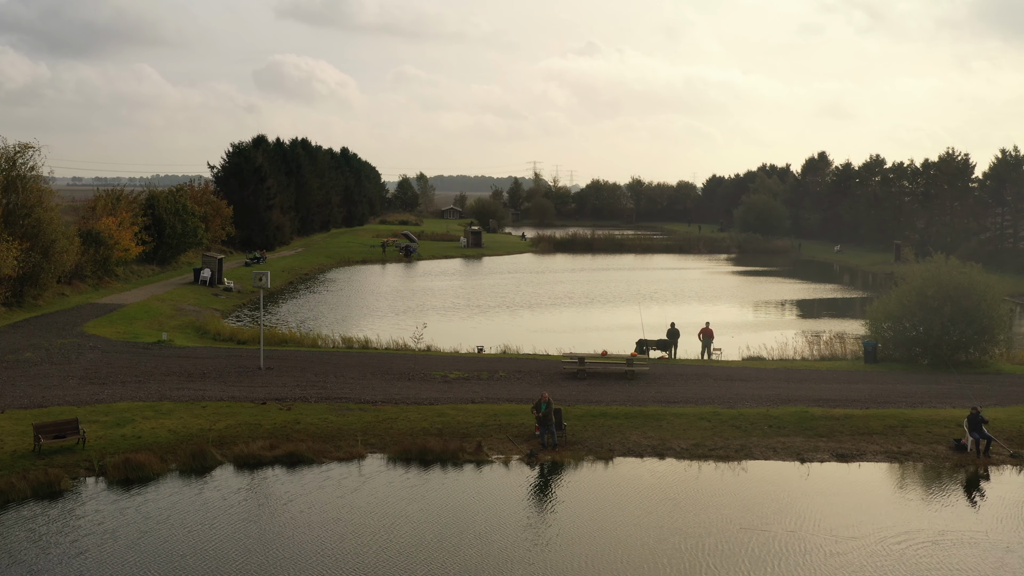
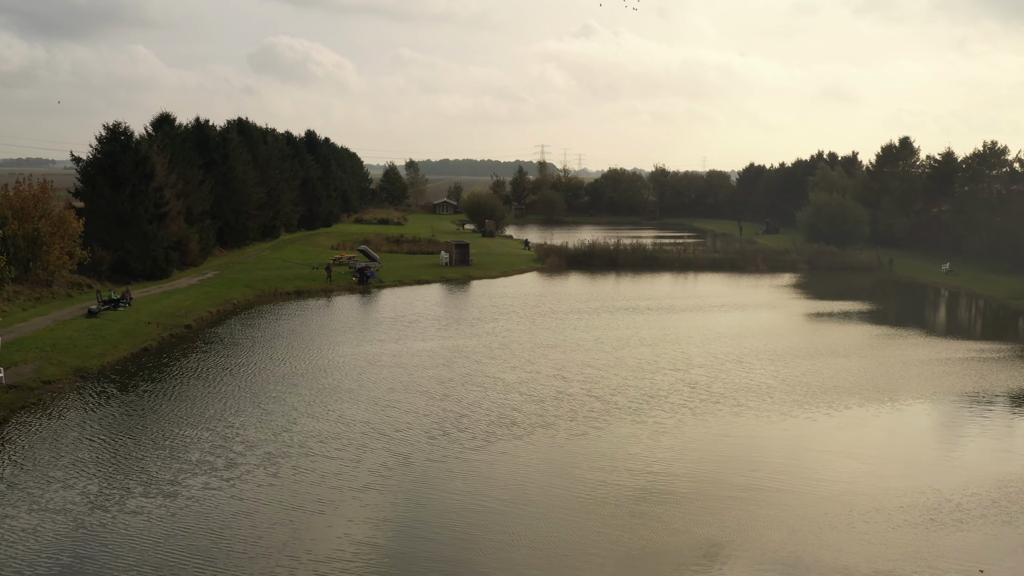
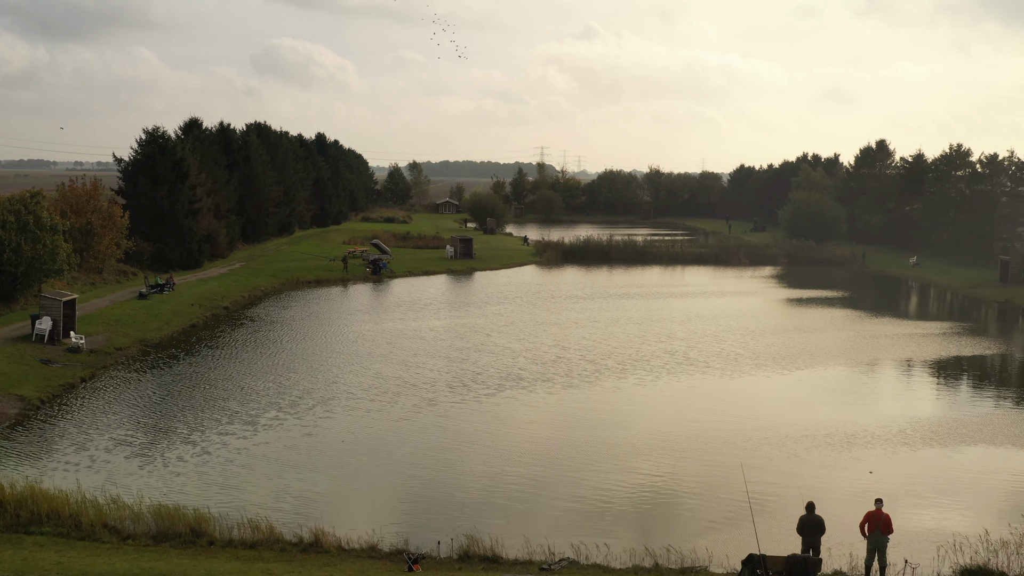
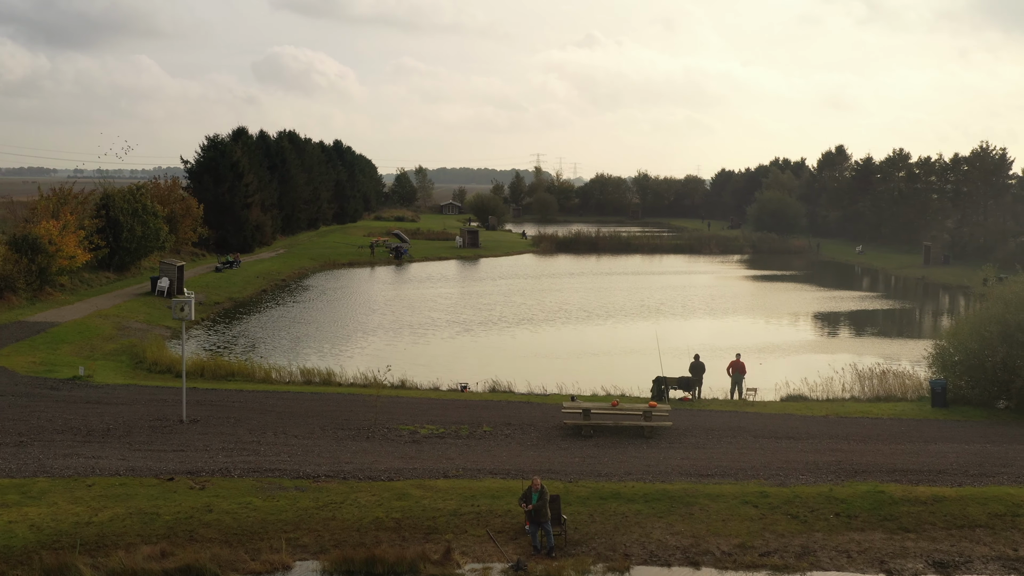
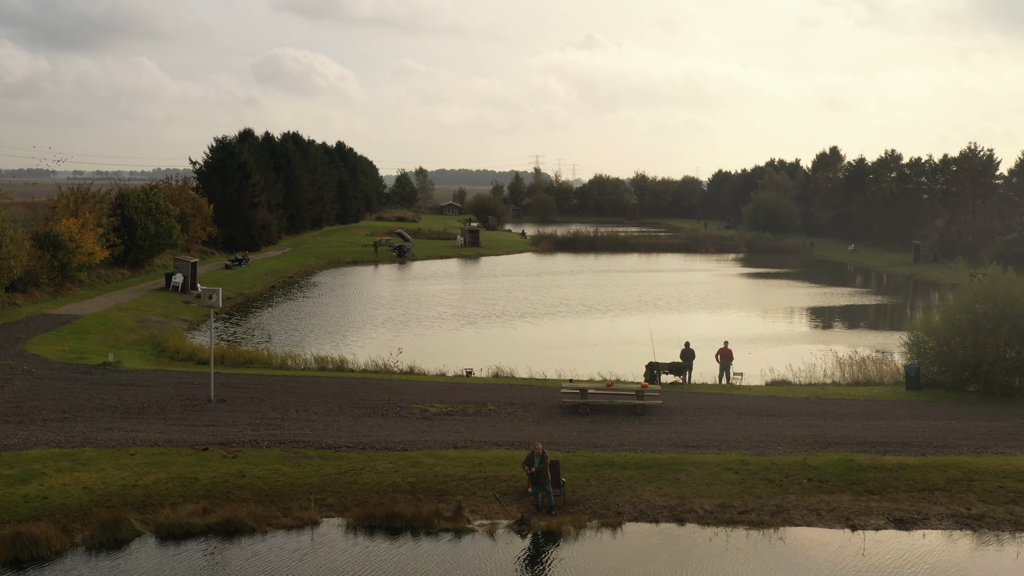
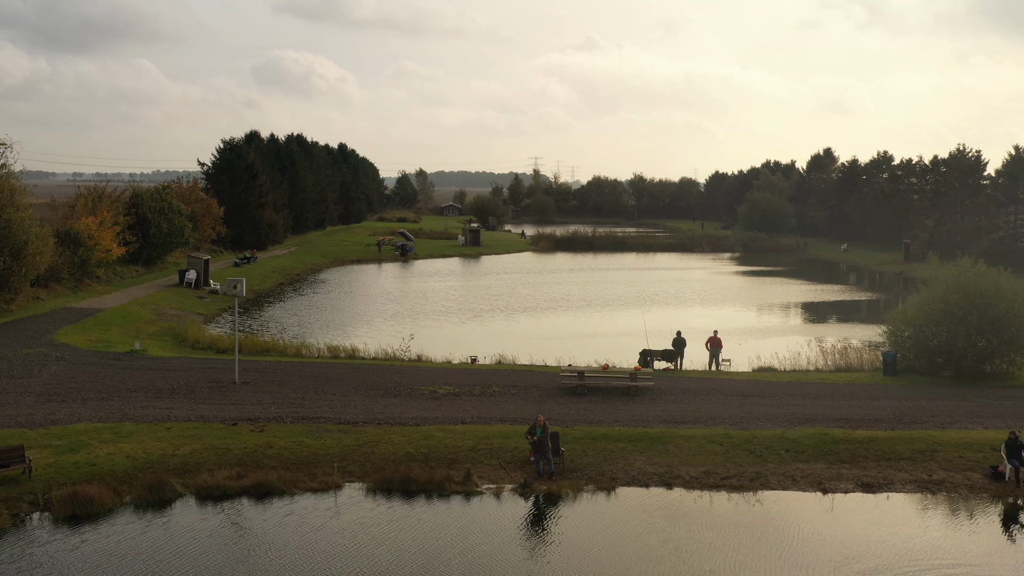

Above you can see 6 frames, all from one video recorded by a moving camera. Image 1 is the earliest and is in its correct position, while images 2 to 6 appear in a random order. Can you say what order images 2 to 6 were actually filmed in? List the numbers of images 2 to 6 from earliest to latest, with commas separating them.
6, 5, 4, 3, 2
